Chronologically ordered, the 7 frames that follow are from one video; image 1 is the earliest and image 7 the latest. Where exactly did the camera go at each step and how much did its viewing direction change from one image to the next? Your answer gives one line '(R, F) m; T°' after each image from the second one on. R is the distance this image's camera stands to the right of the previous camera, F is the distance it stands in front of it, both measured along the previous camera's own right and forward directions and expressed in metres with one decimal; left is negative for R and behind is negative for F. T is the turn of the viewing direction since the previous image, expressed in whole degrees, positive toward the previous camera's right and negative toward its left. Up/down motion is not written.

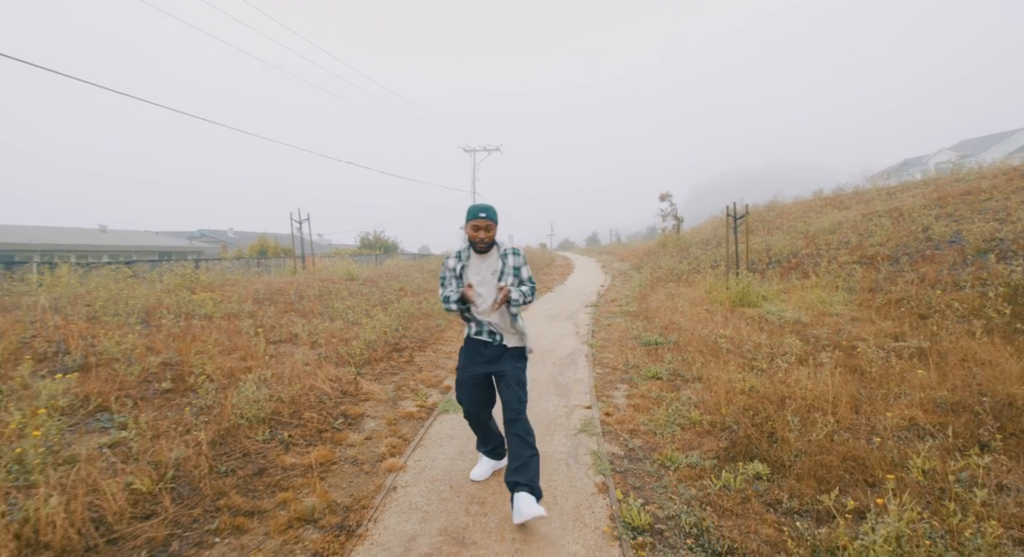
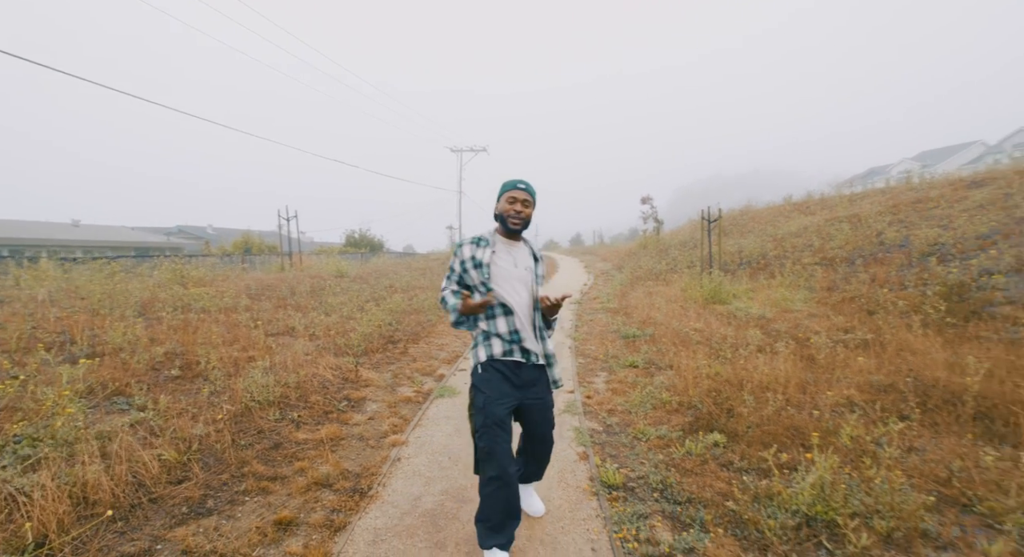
(-0.1, -0.4) m; +3°
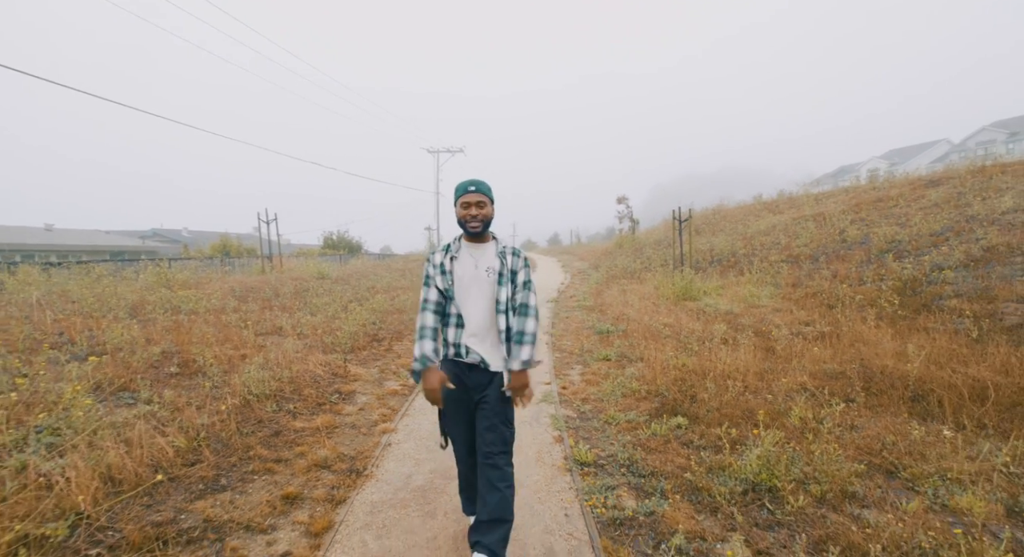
(0.0, -0.3) m; +2°
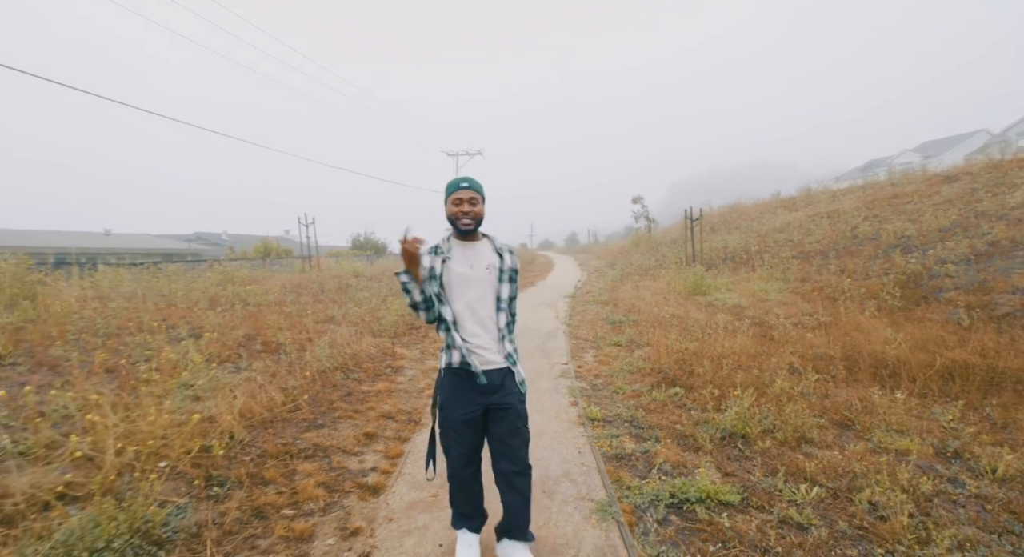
(0.0, -0.8) m; -2°
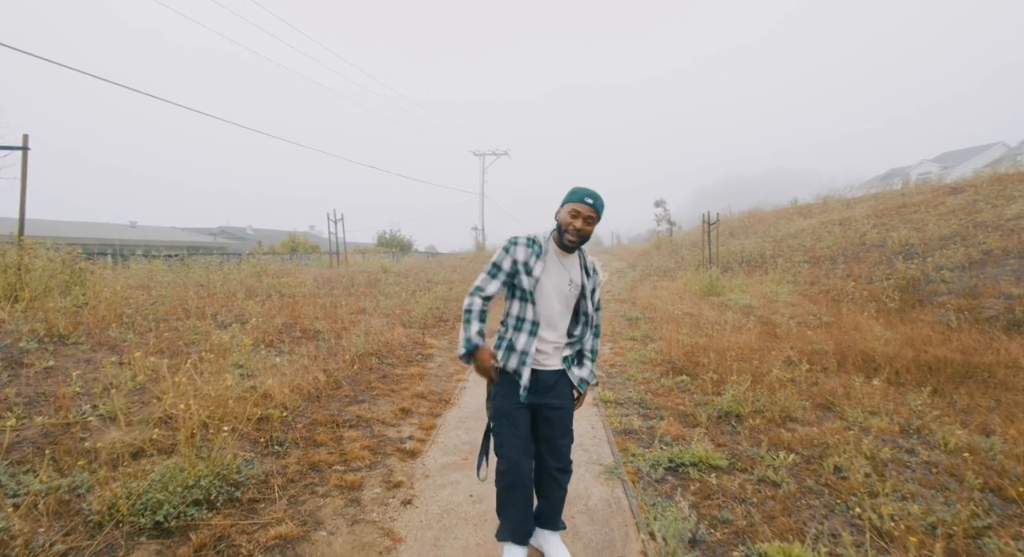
(0.0, -0.5) m; -2°
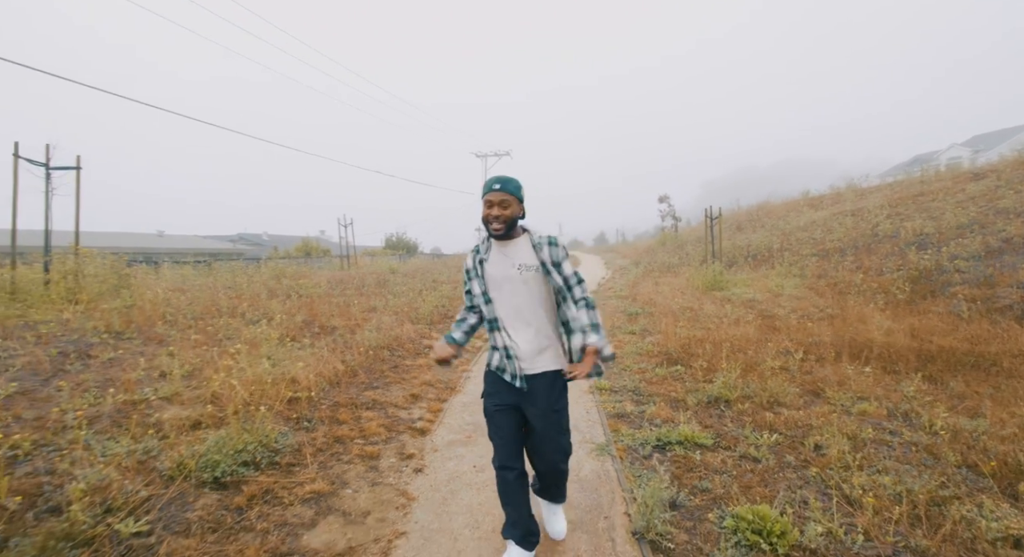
(+0.1, -0.3) m; -1°
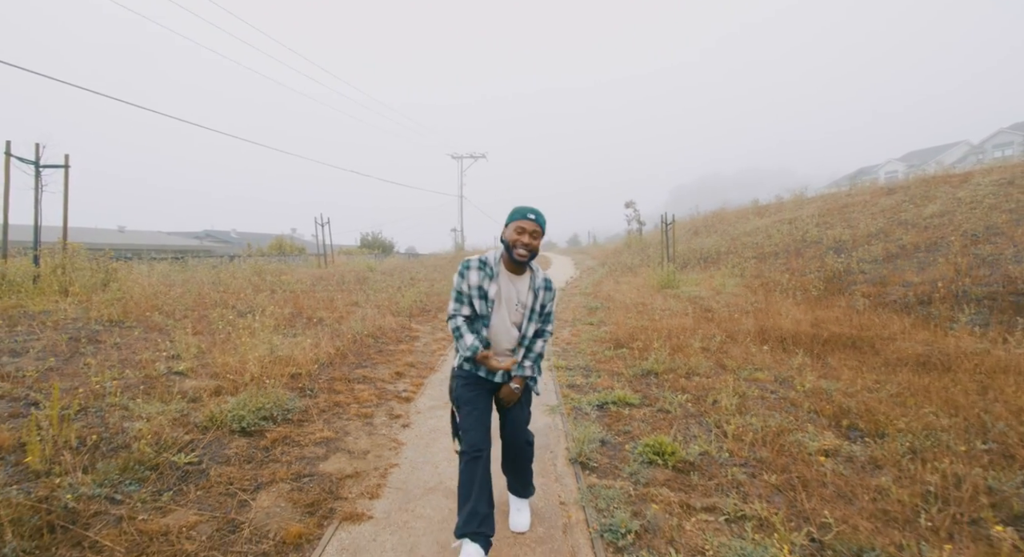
(0.0, -0.9) m; +3°
